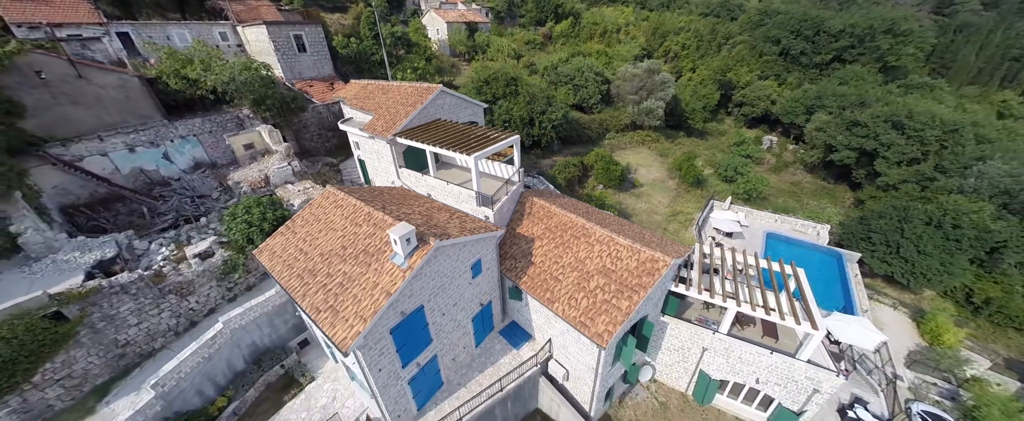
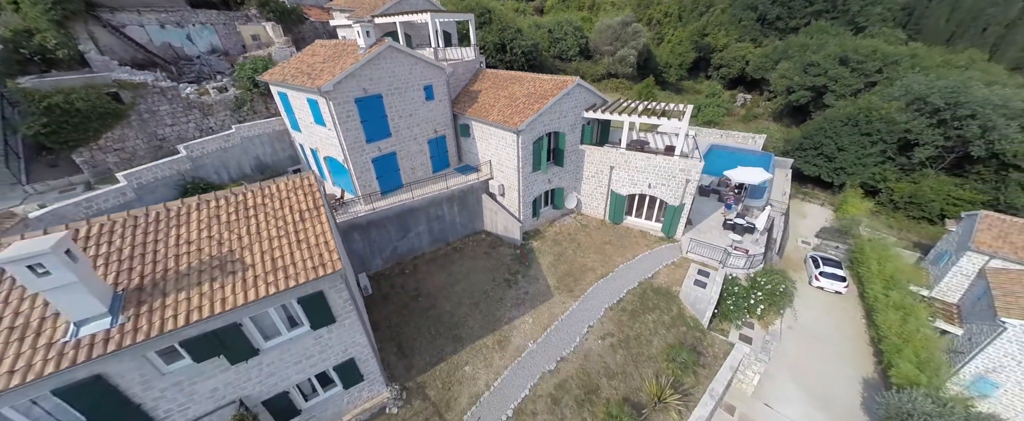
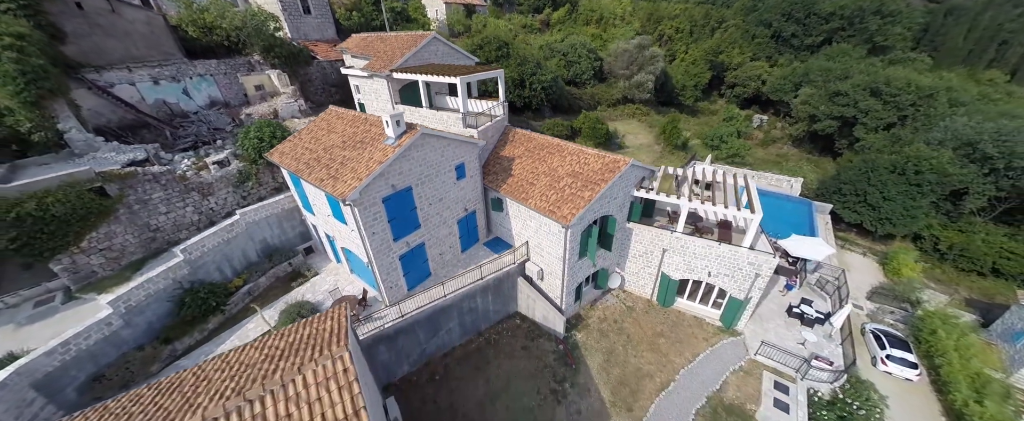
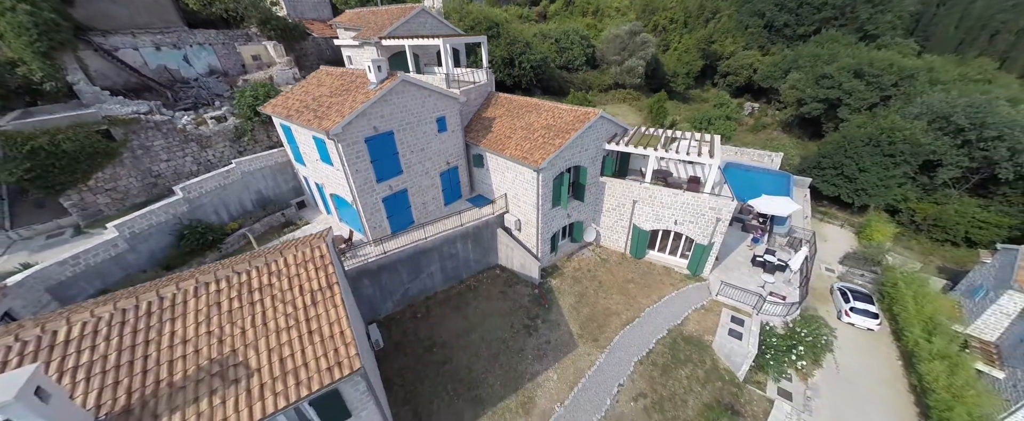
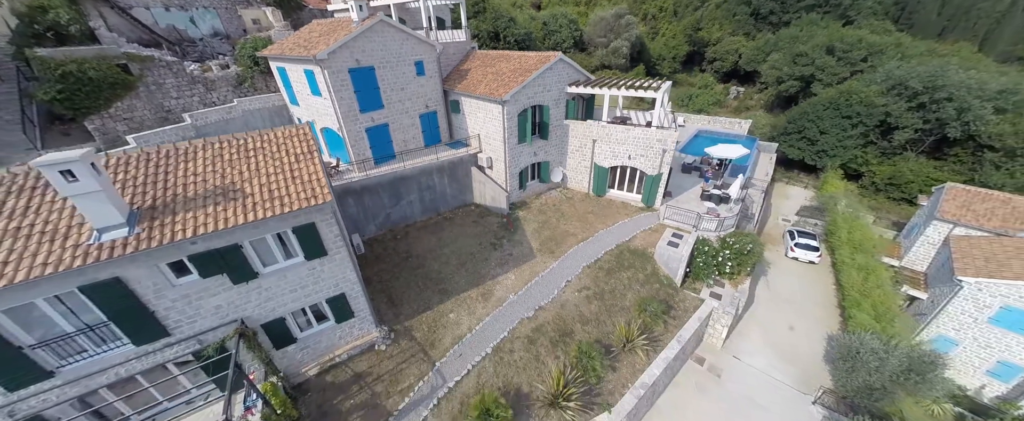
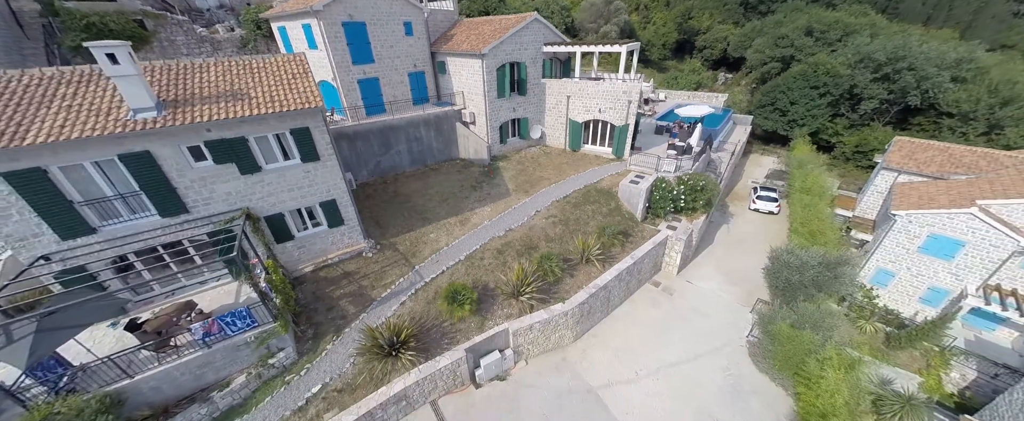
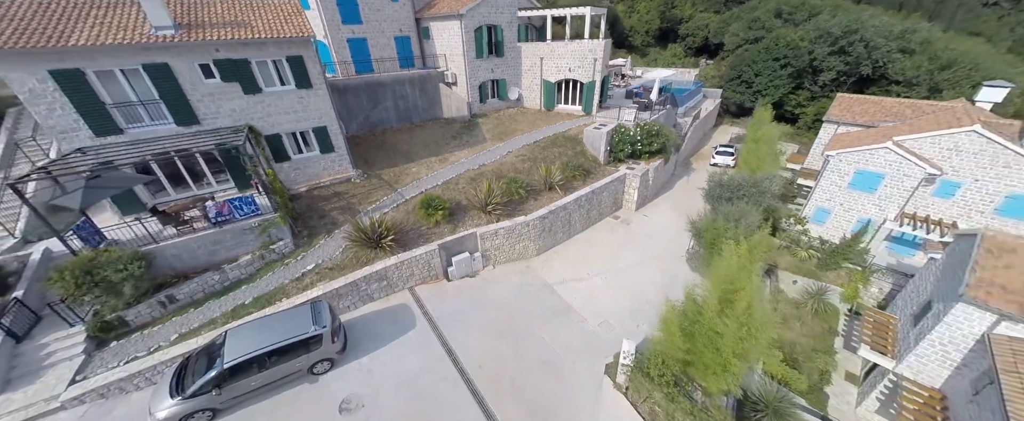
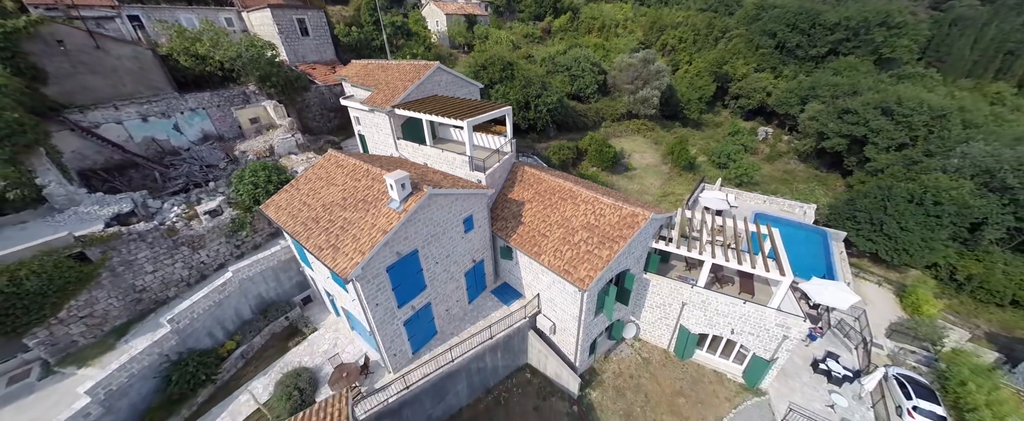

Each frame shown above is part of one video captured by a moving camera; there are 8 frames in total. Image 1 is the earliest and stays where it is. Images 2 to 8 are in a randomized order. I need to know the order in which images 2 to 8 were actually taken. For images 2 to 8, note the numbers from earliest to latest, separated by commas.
8, 3, 4, 2, 5, 6, 7
